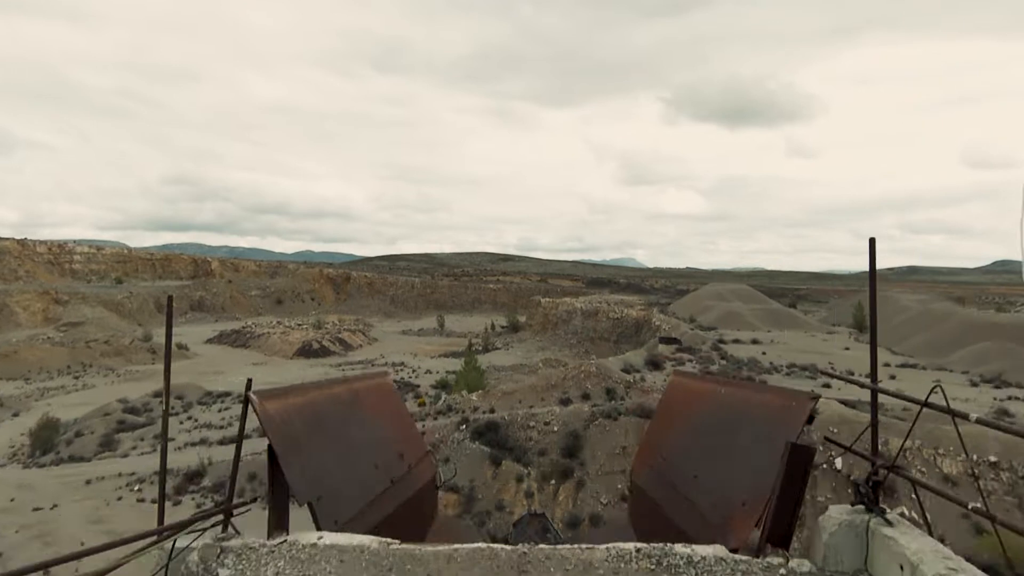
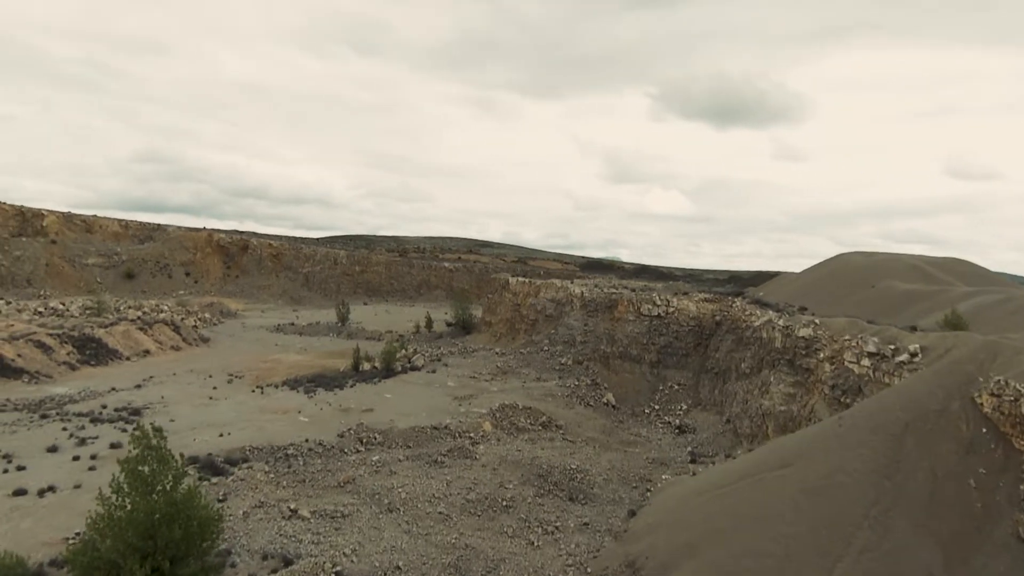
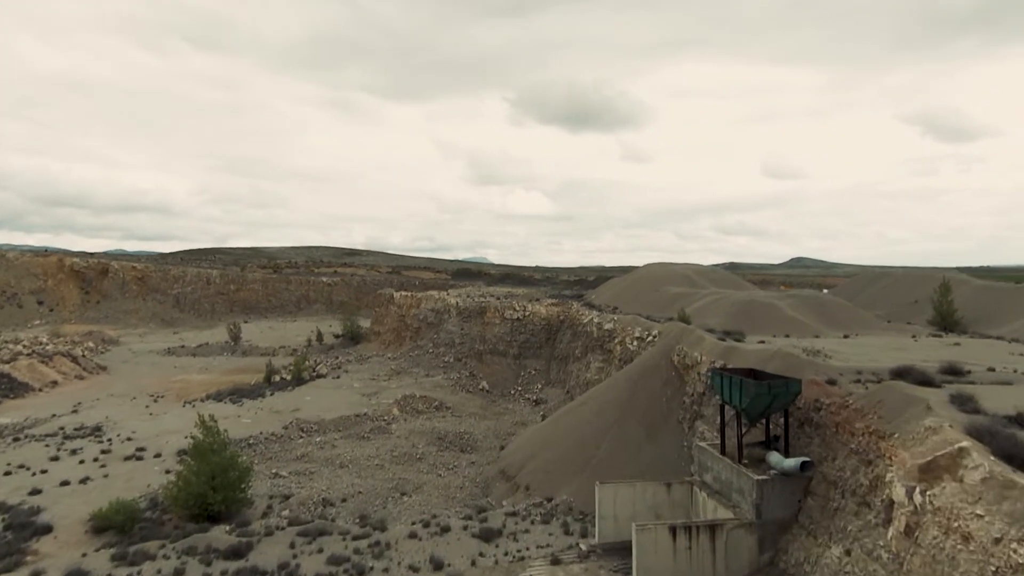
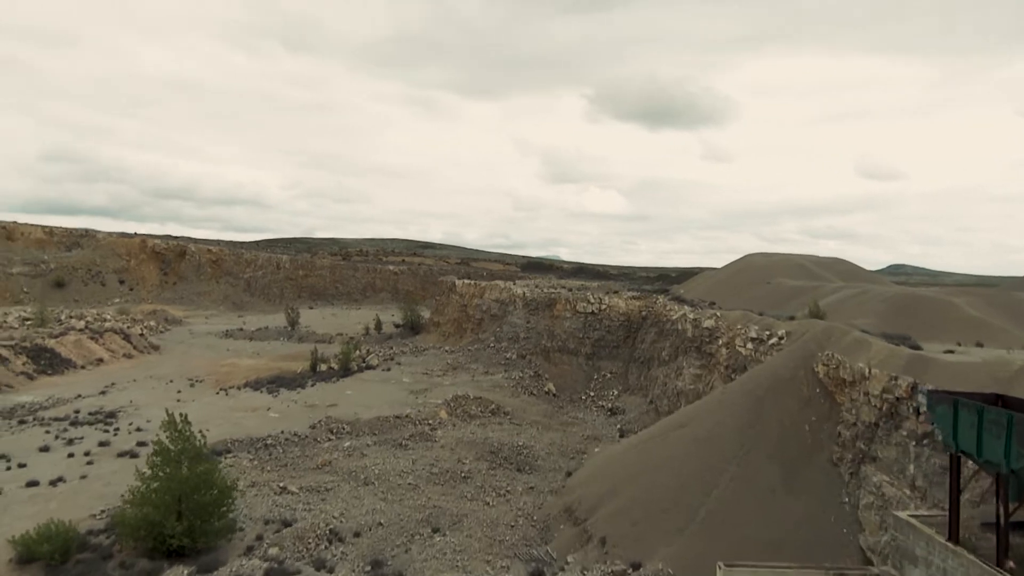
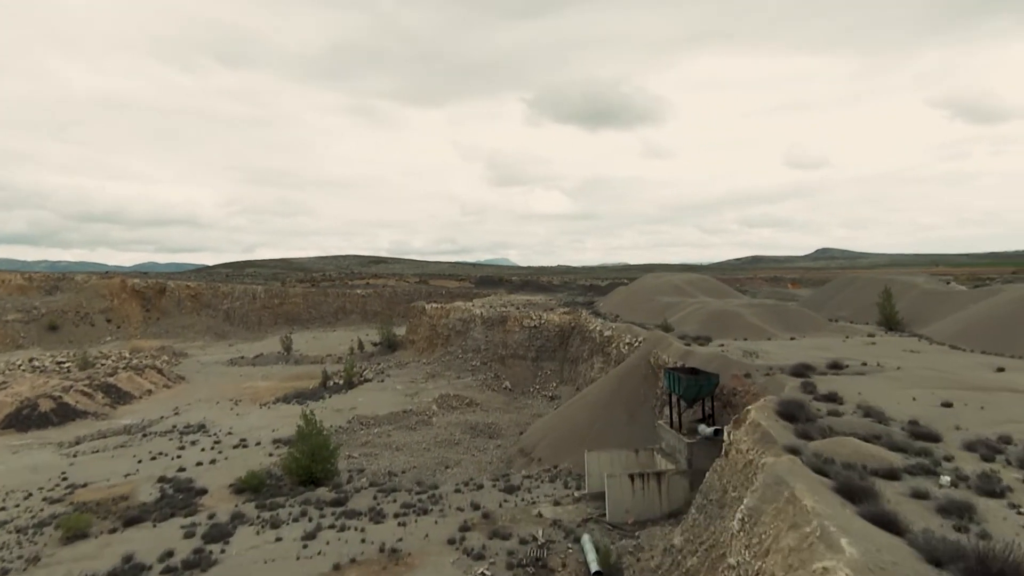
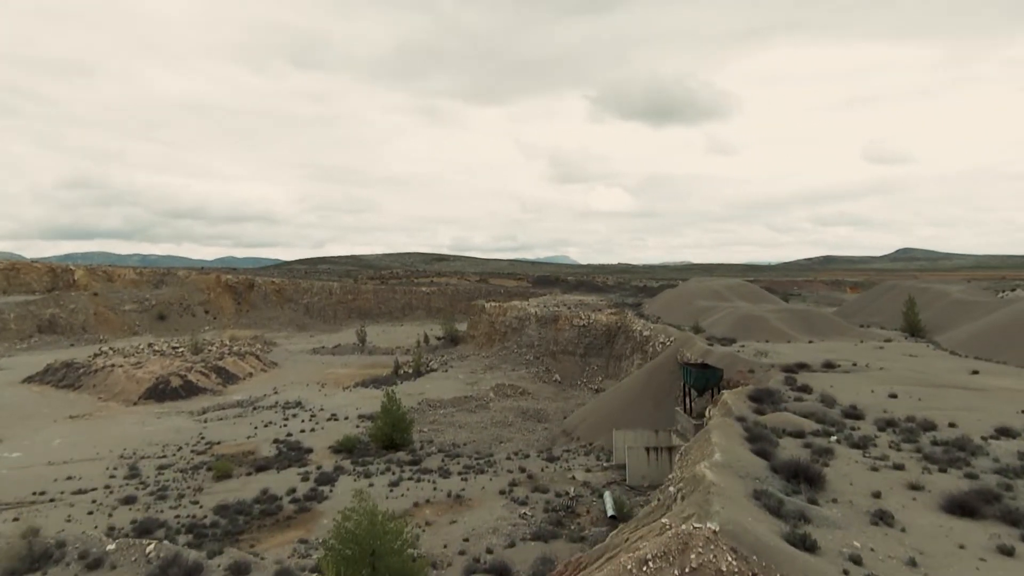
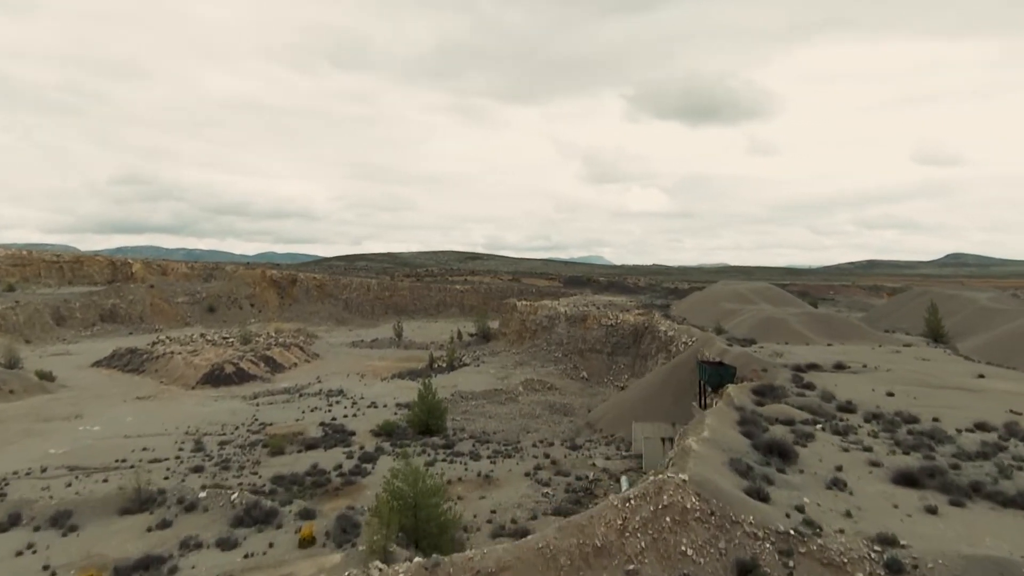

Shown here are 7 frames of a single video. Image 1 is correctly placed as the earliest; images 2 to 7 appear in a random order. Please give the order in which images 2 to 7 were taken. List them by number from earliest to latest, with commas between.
7, 6, 5, 3, 4, 2
